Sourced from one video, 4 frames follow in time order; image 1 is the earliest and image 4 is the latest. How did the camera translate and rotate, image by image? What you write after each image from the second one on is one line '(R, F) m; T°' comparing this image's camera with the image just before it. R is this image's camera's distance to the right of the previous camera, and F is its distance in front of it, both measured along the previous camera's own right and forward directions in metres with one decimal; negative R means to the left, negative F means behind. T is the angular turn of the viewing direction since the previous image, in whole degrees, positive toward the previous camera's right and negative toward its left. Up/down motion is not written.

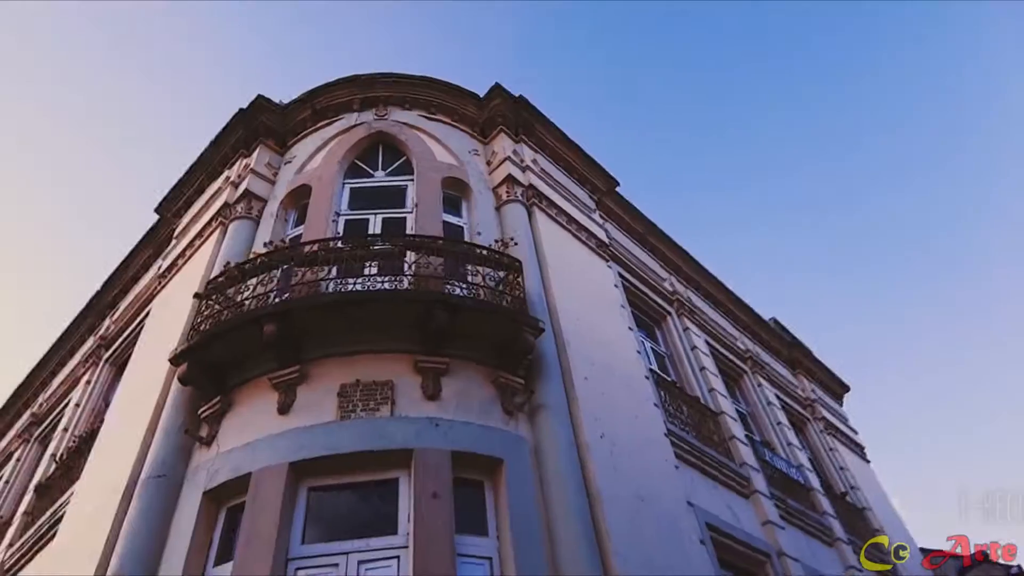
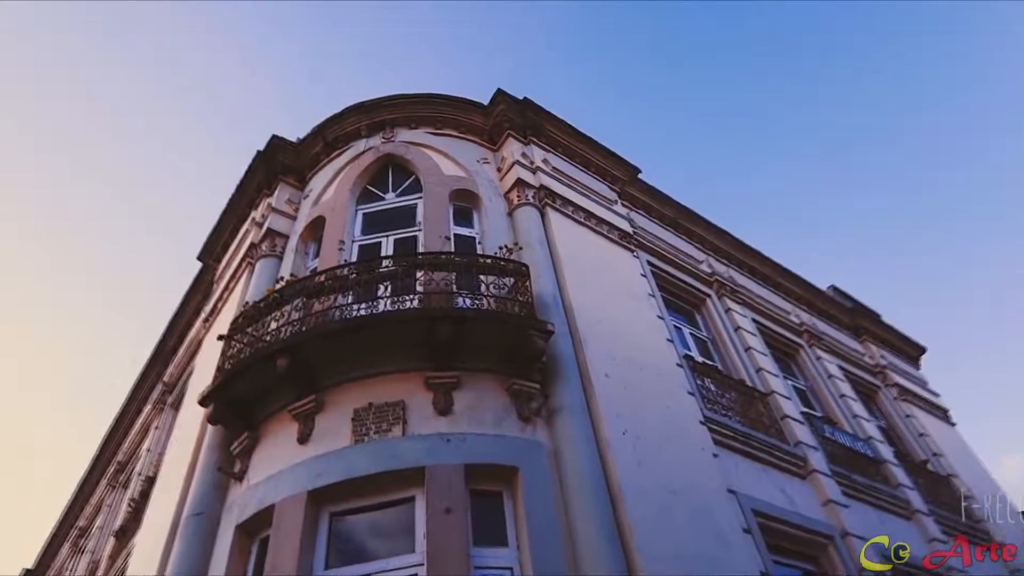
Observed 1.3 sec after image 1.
(+0.8, +0.1) m; -6°
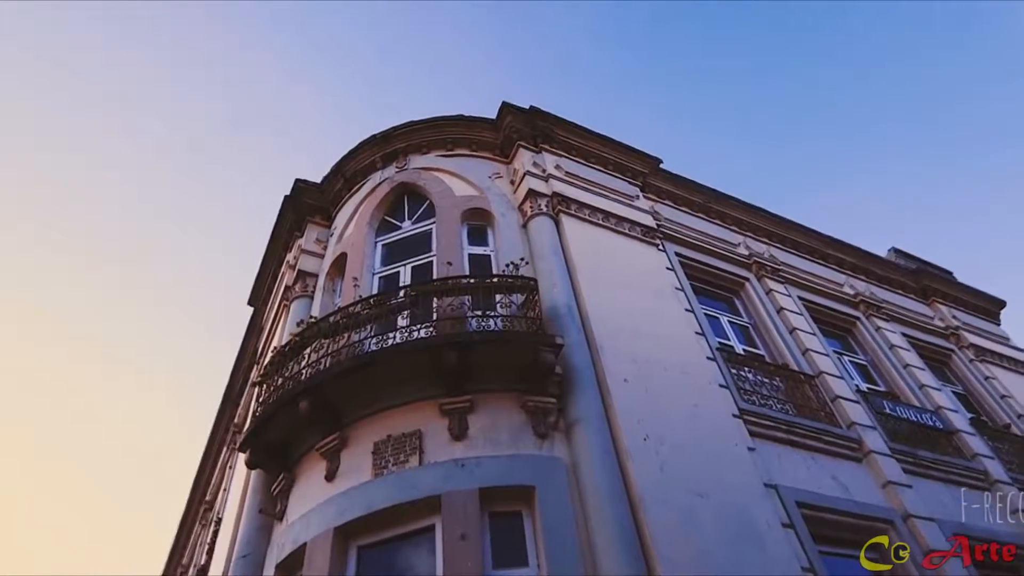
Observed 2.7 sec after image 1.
(+0.8, 0.0) m; -6°
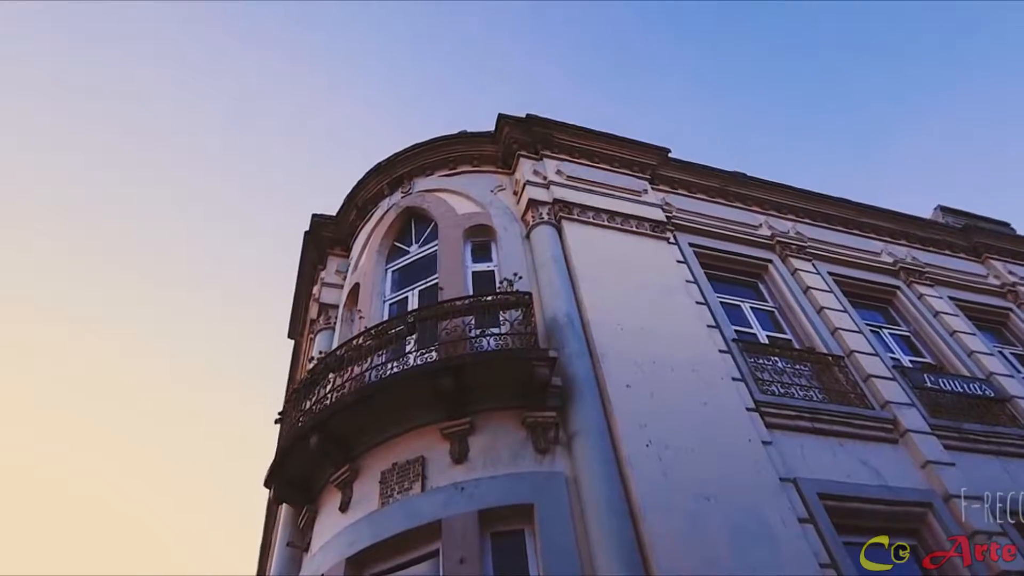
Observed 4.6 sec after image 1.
(+0.9, 0.0) m; -6°
